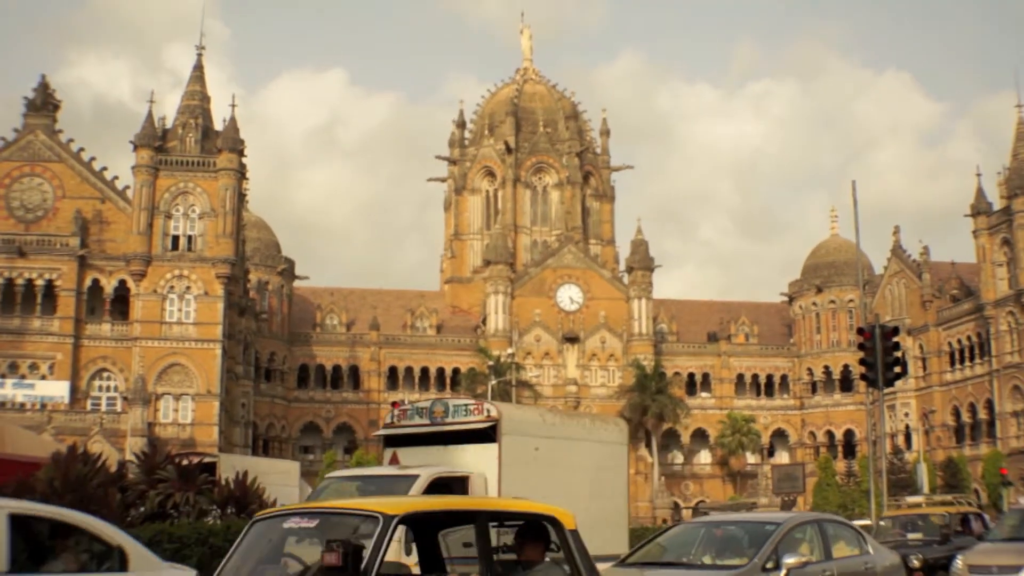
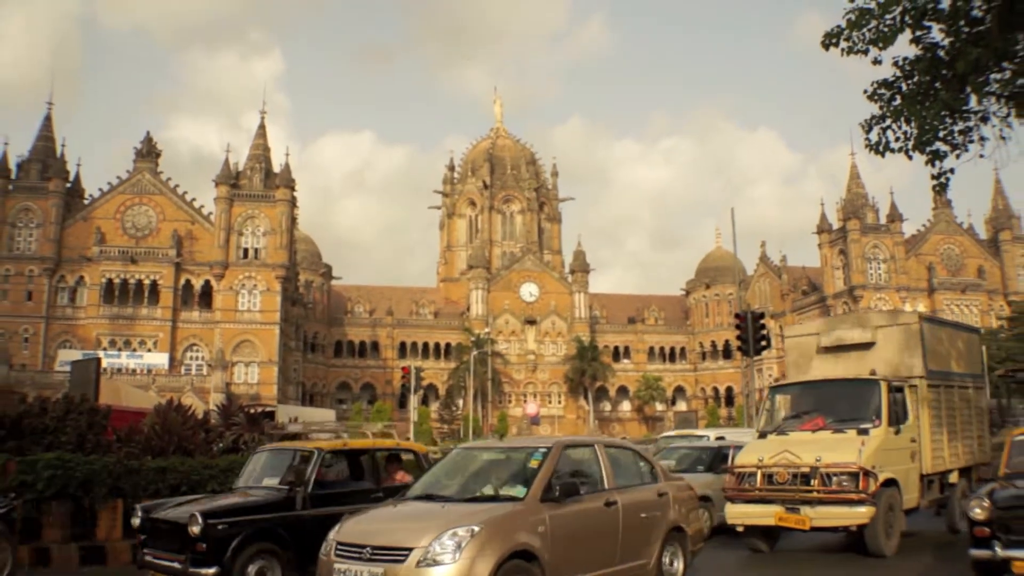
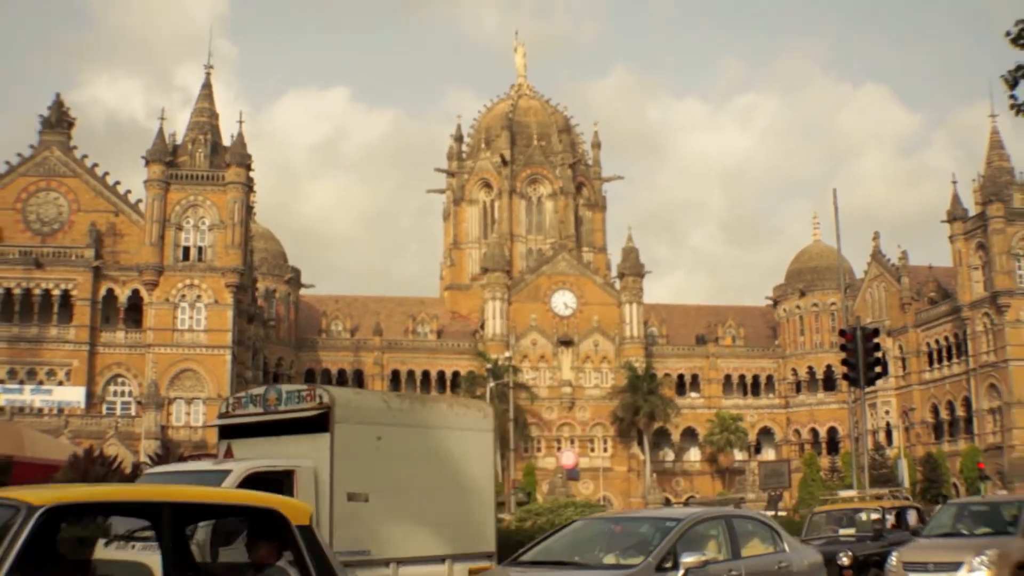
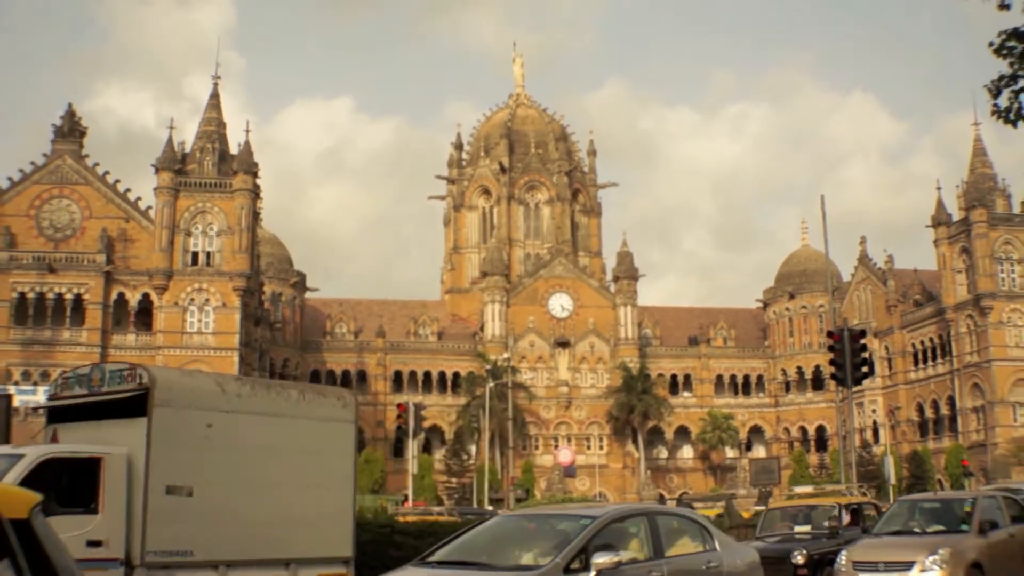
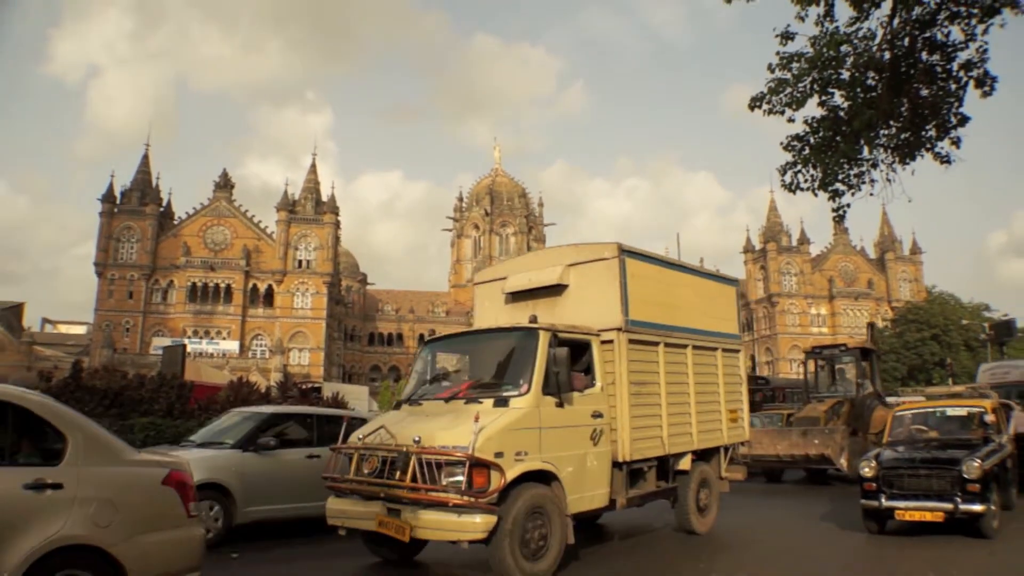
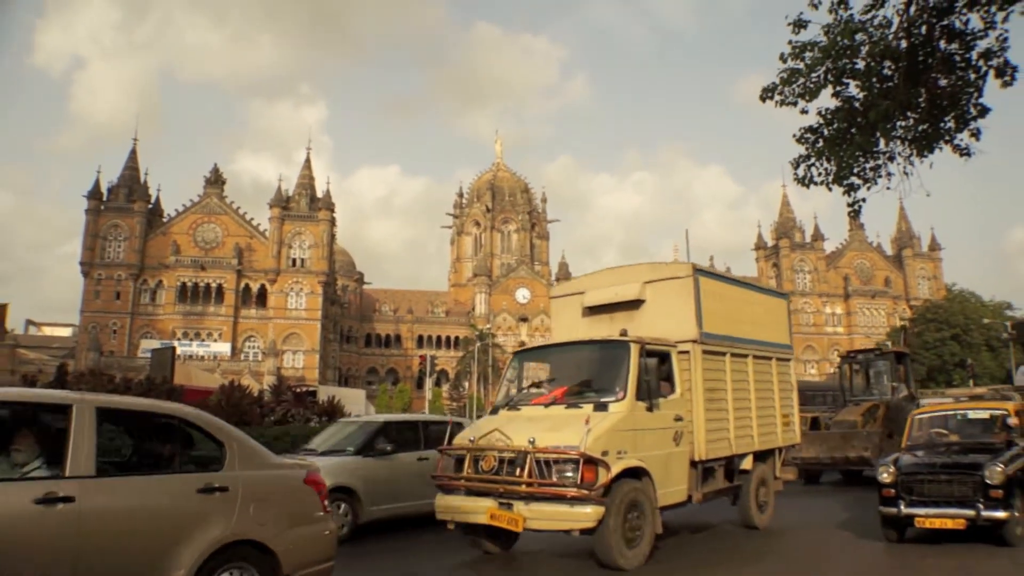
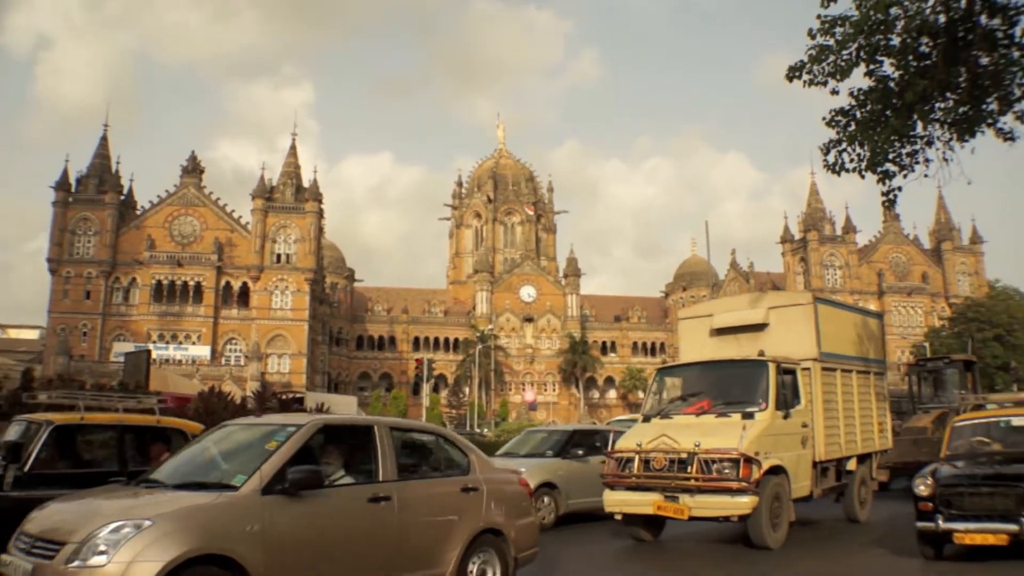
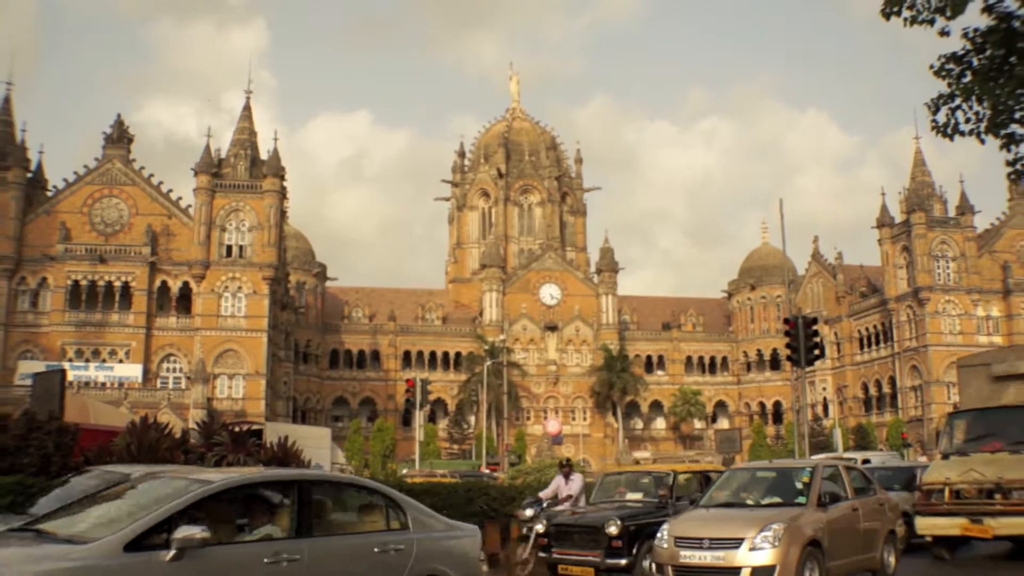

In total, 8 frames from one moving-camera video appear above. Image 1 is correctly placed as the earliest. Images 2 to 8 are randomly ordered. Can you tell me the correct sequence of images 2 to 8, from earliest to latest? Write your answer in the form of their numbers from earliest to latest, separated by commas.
3, 4, 8, 2, 7, 6, 5
